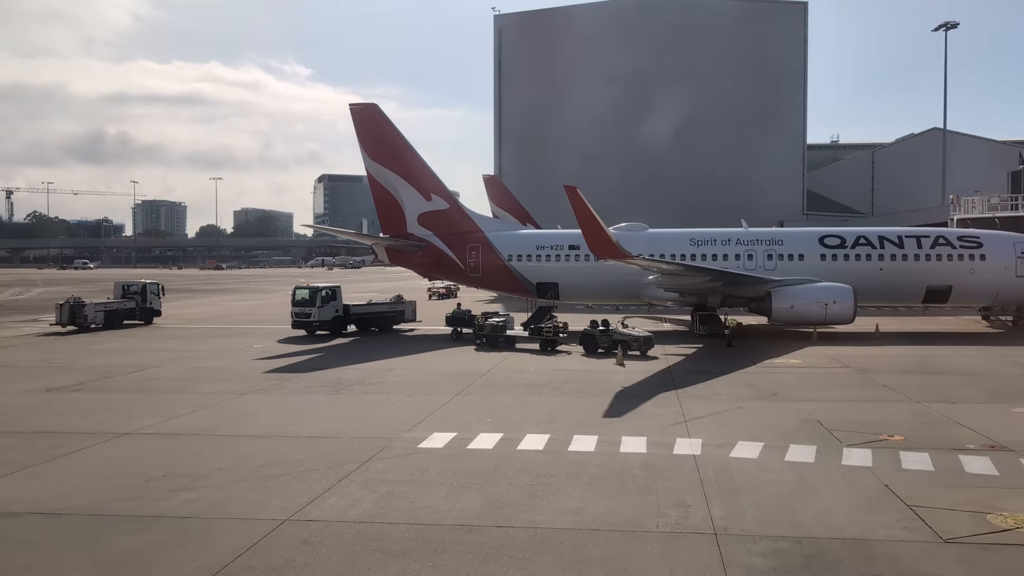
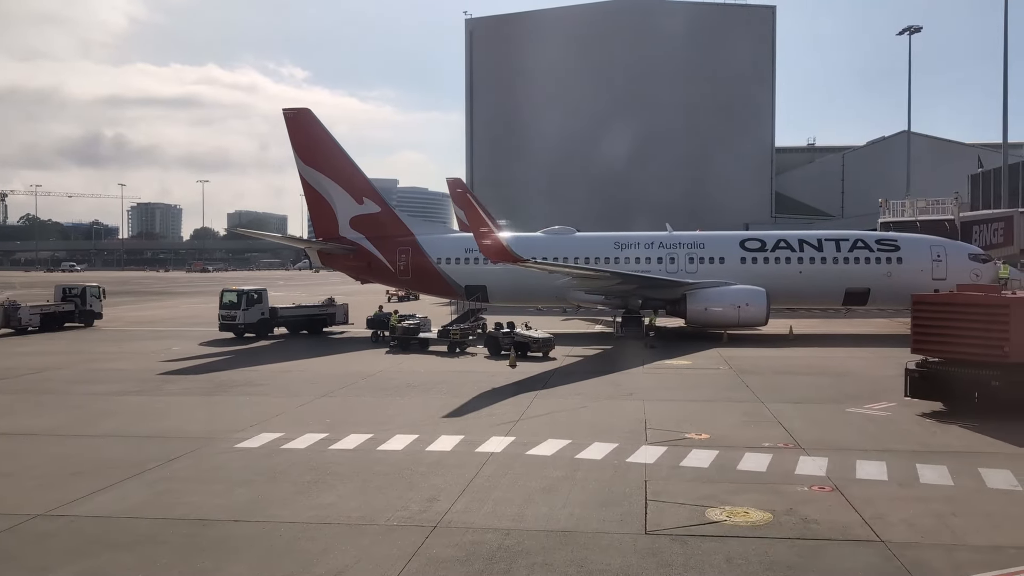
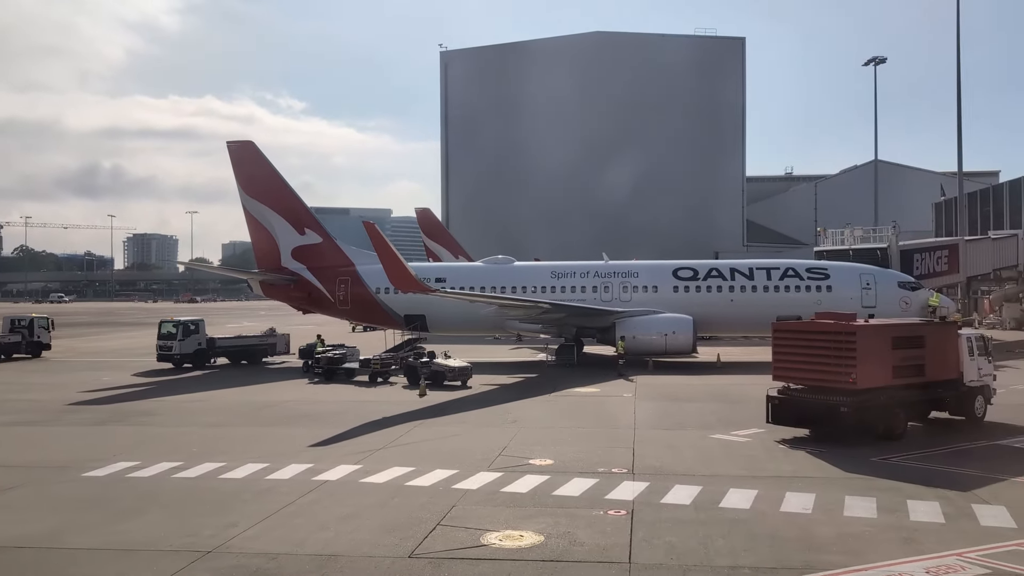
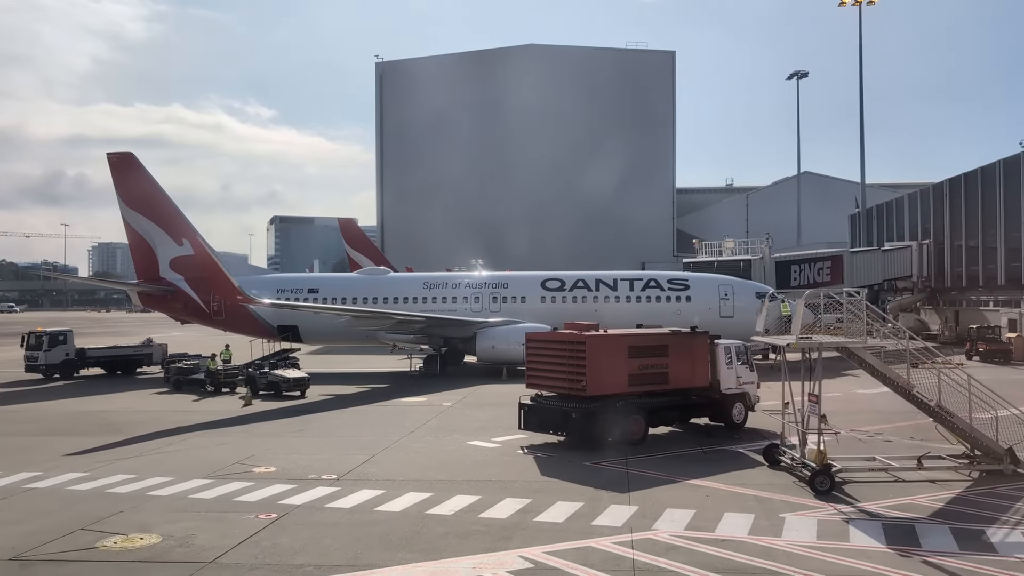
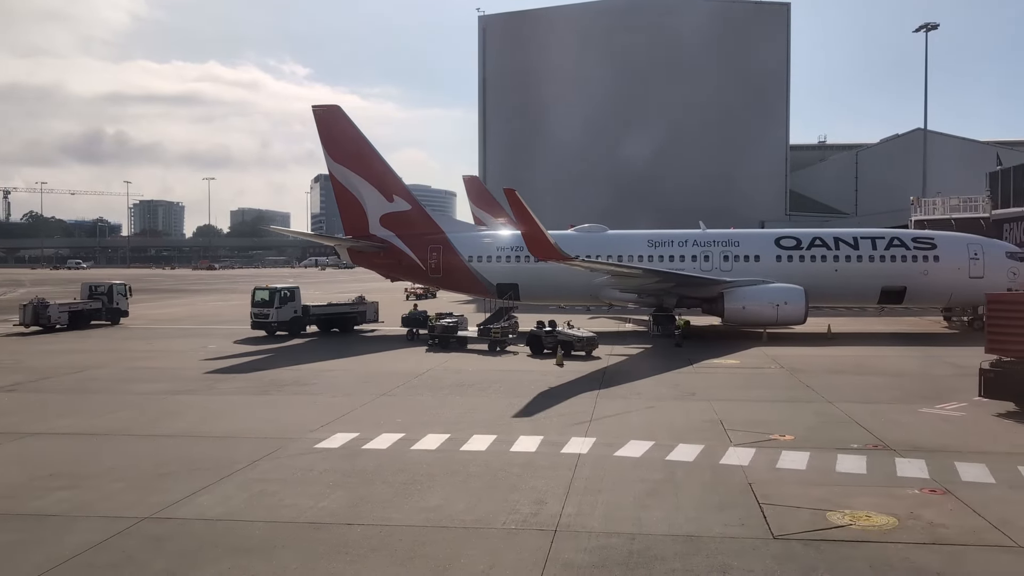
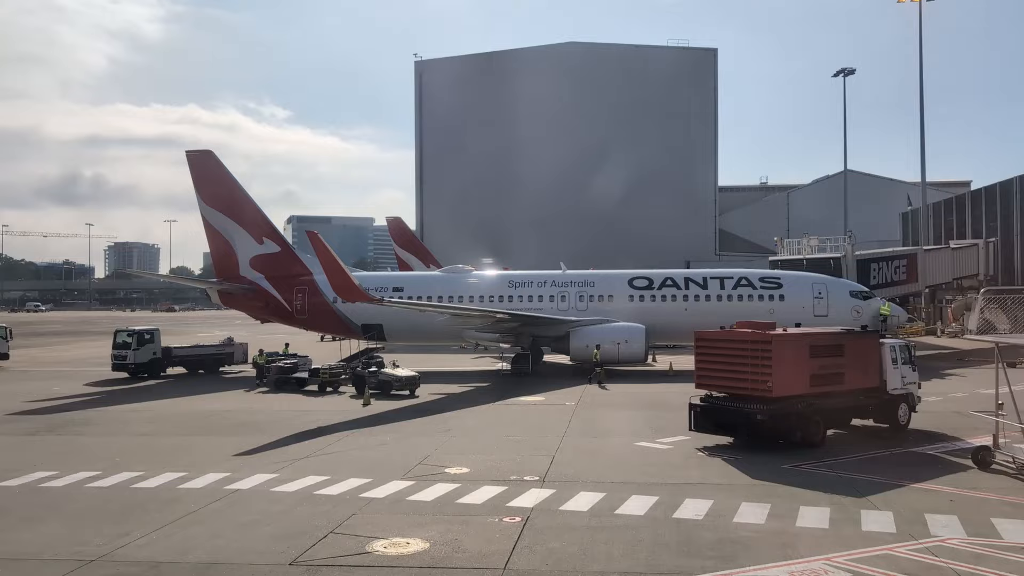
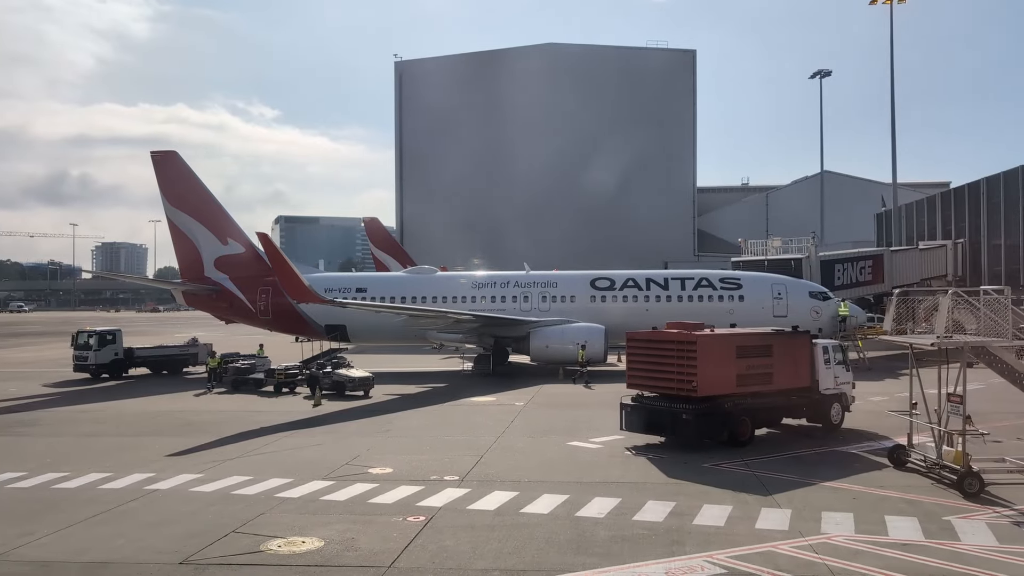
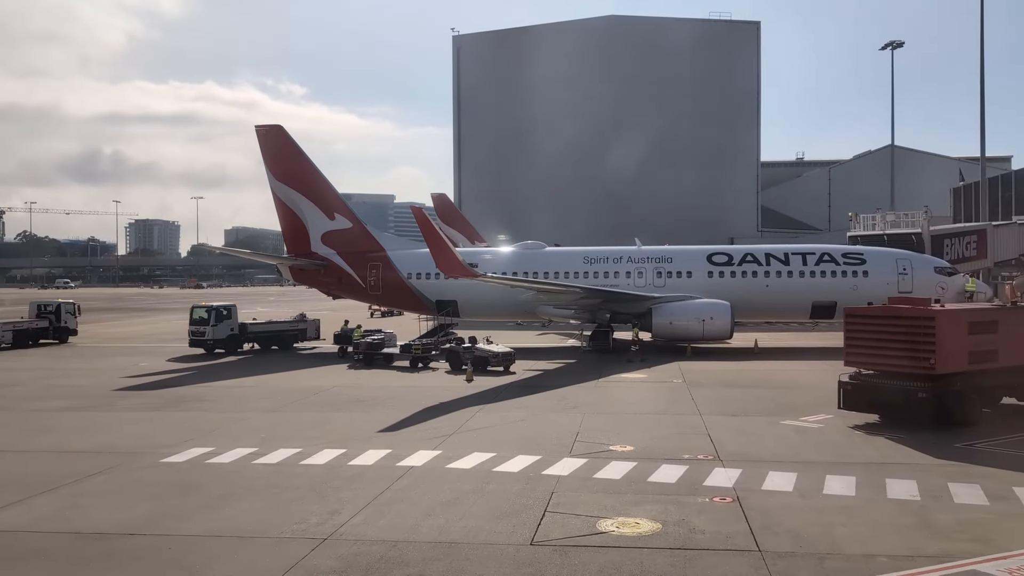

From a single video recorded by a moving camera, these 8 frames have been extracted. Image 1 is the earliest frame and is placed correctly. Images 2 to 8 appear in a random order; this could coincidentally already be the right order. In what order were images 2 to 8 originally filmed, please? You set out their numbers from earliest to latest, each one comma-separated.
5, 2, 8, 3, 6, 7, 4
